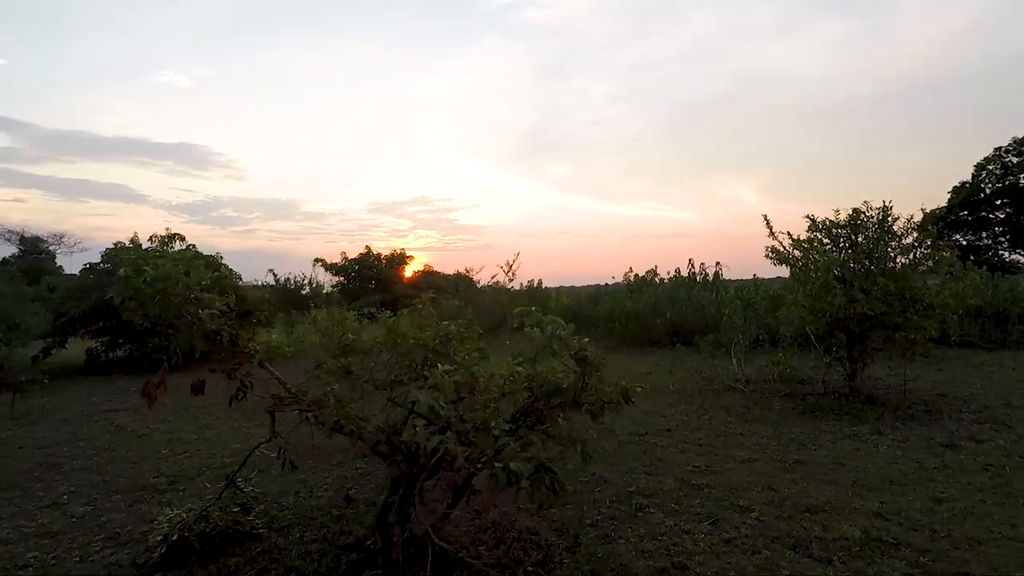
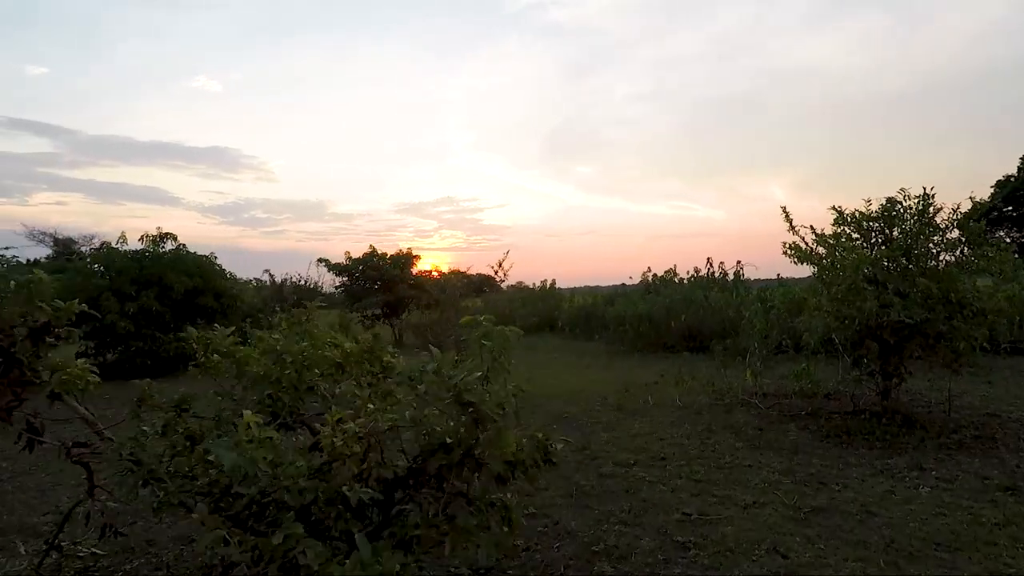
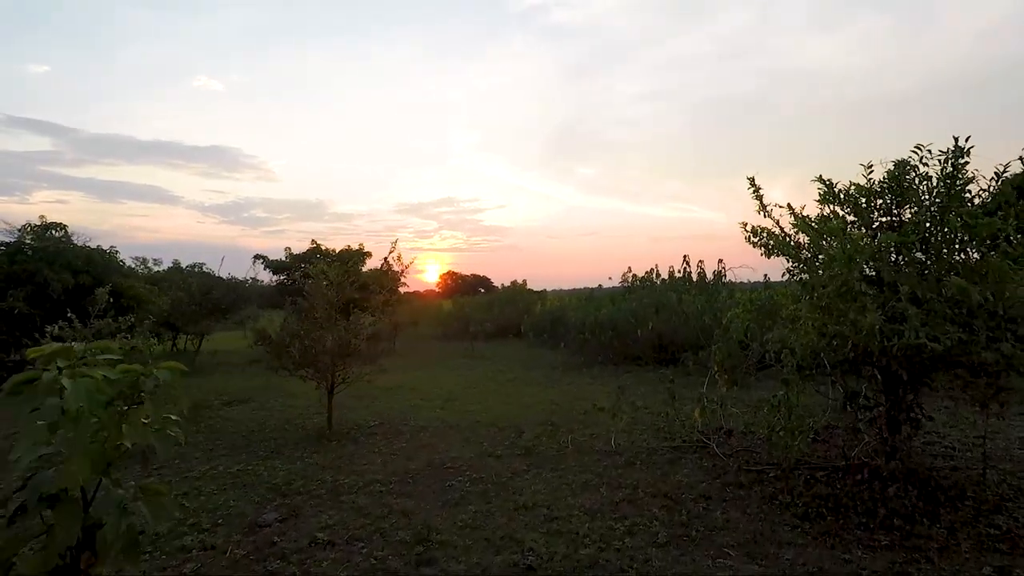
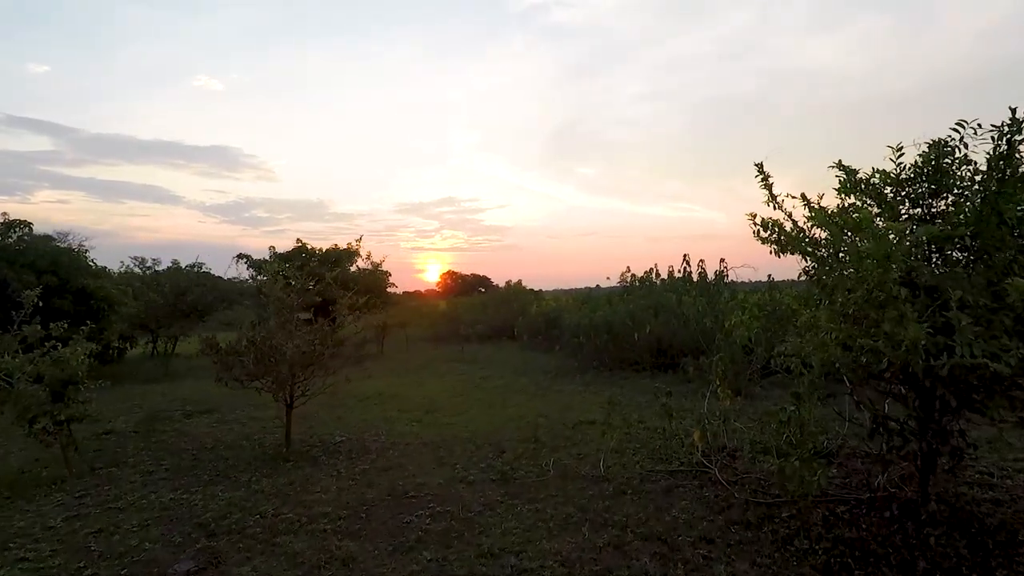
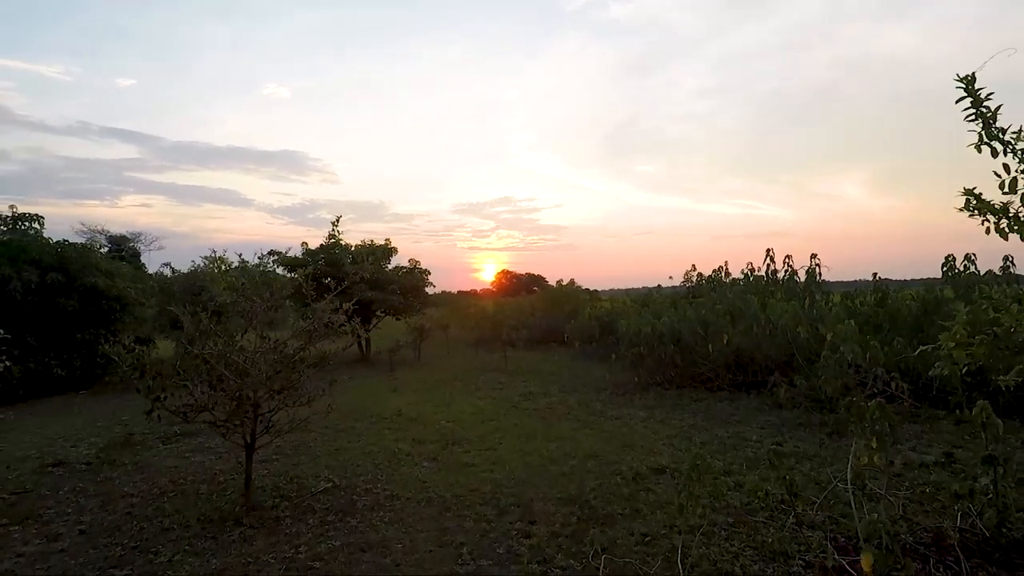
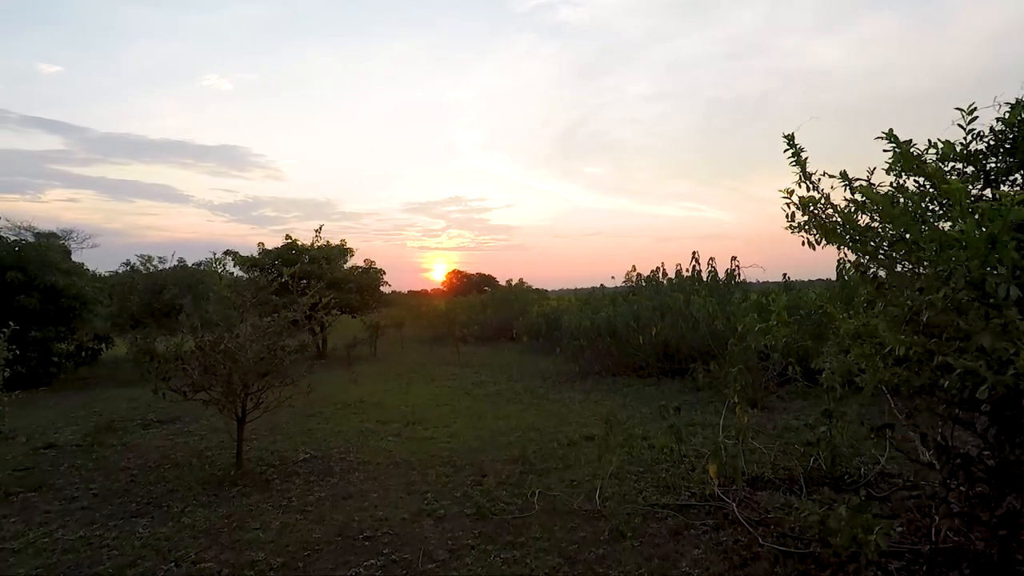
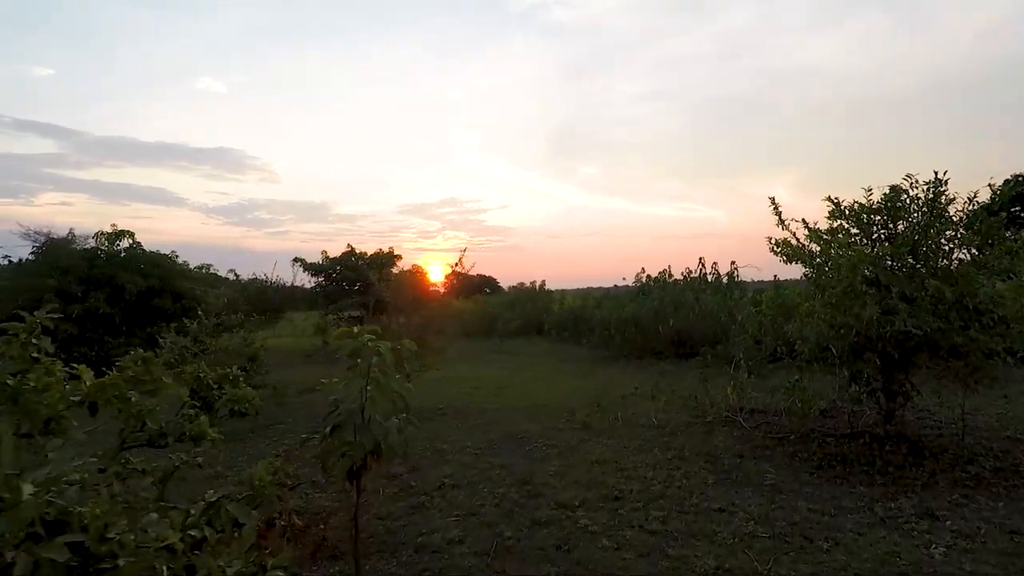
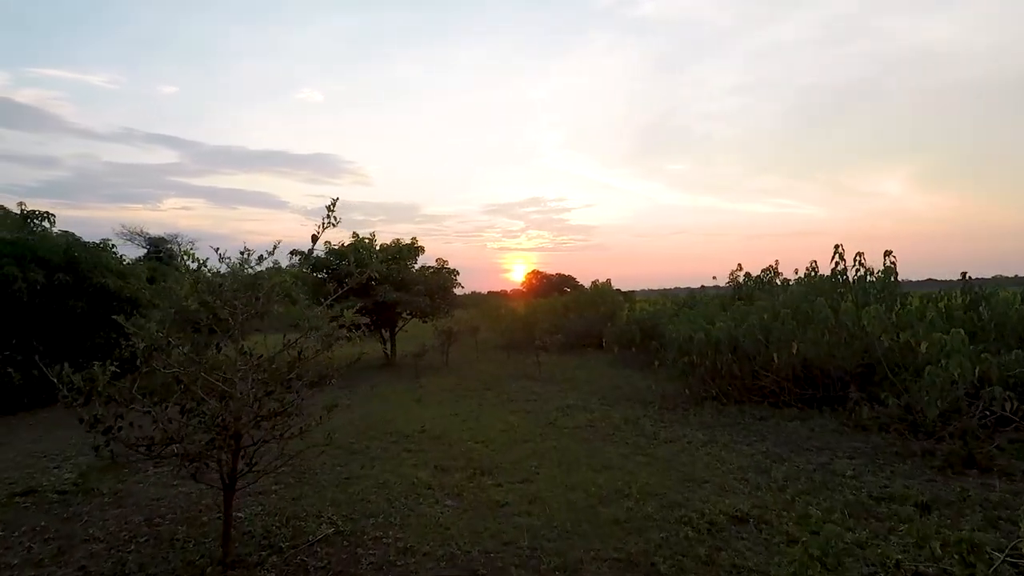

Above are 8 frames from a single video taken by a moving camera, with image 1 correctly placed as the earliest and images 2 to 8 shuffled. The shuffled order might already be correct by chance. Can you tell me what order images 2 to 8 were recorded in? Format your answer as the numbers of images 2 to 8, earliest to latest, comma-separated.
2, 7, 3, 4, 6, 5, 8
